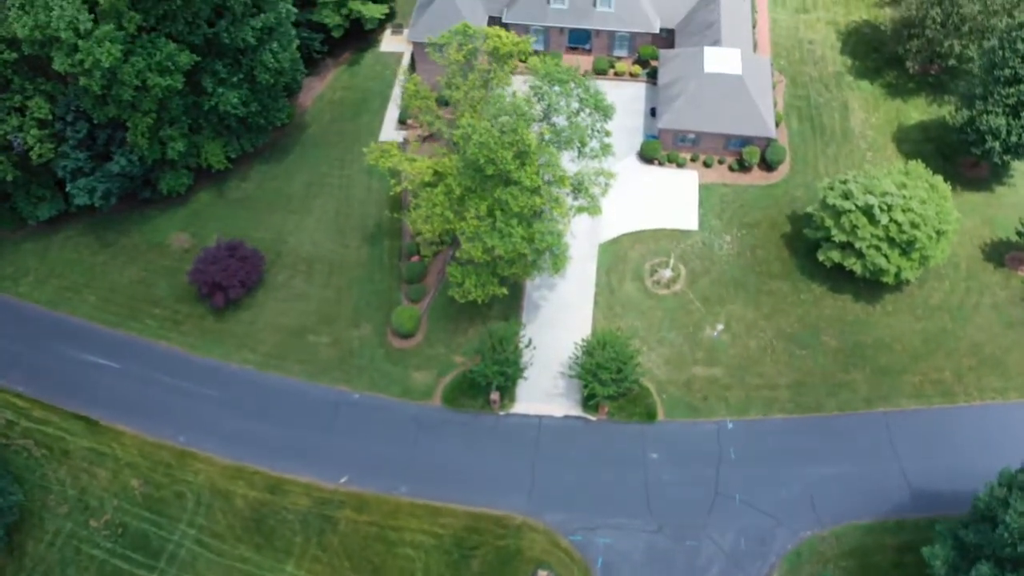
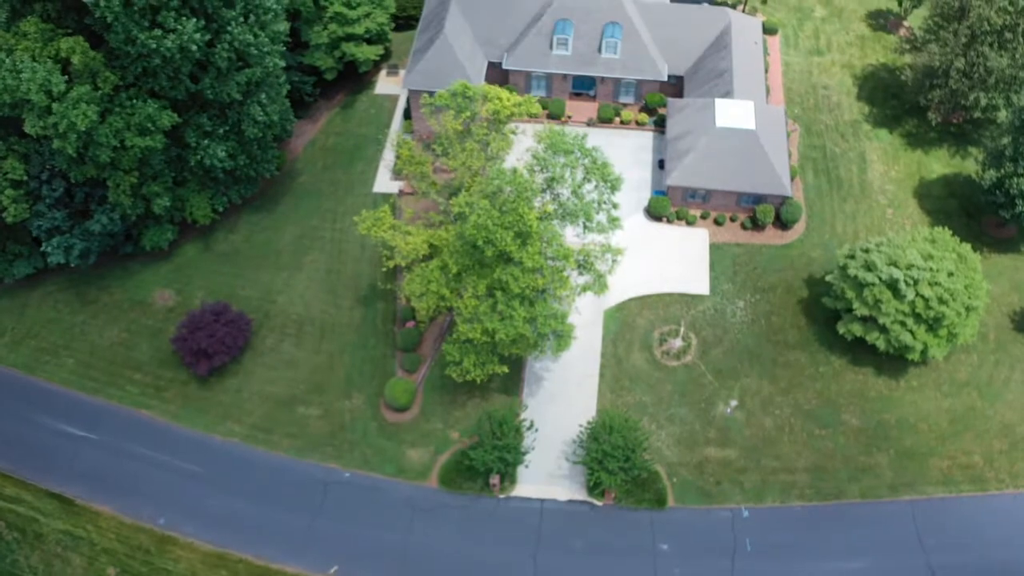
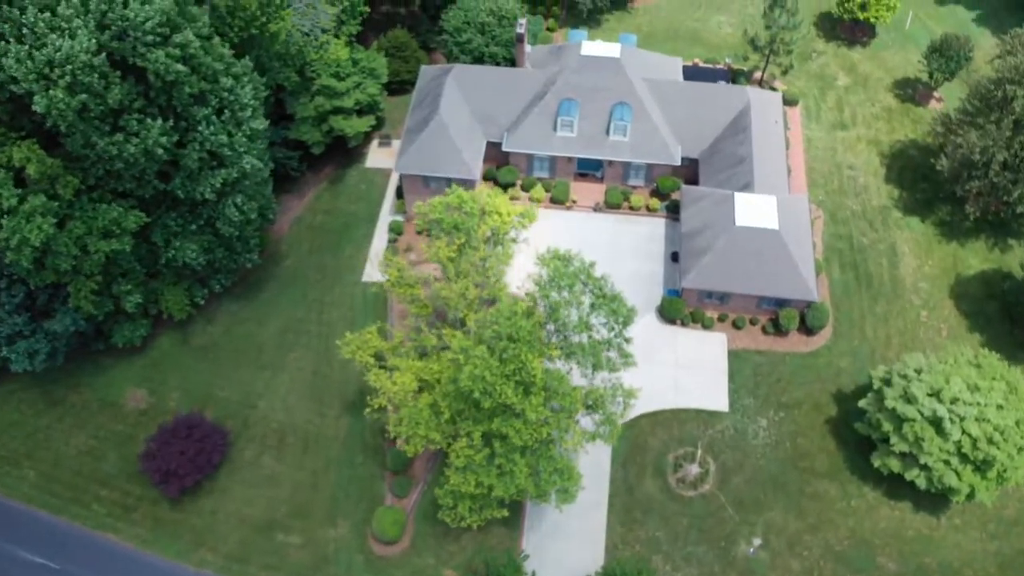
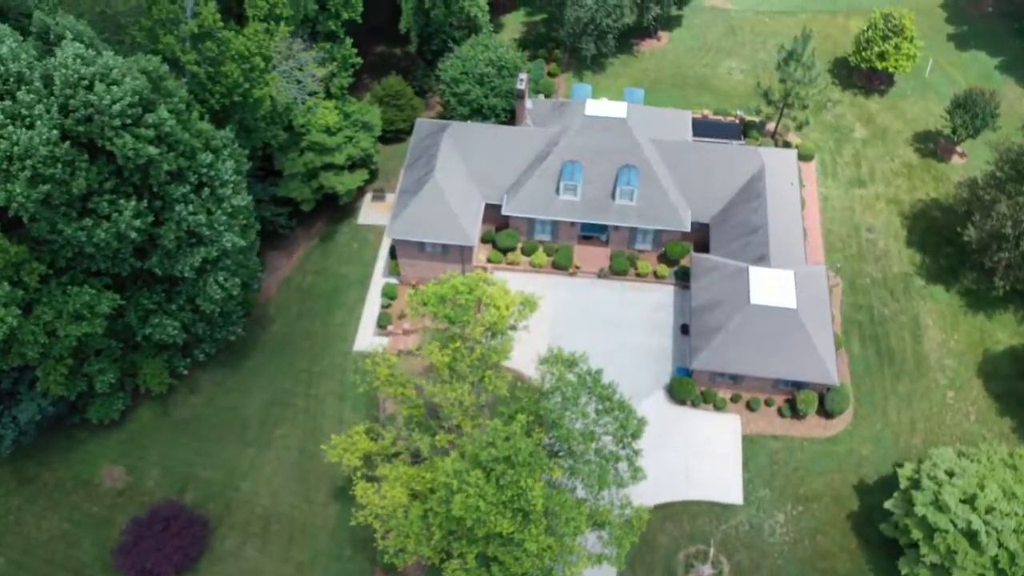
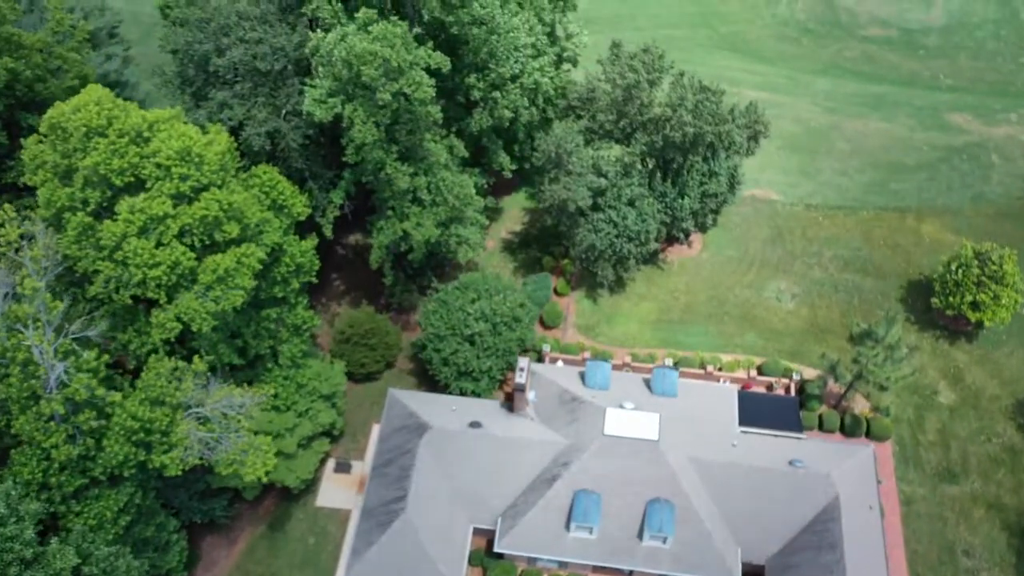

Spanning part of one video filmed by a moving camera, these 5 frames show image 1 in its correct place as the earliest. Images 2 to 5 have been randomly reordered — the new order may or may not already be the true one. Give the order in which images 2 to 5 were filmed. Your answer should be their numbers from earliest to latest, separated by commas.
2, 3, 4, 5
